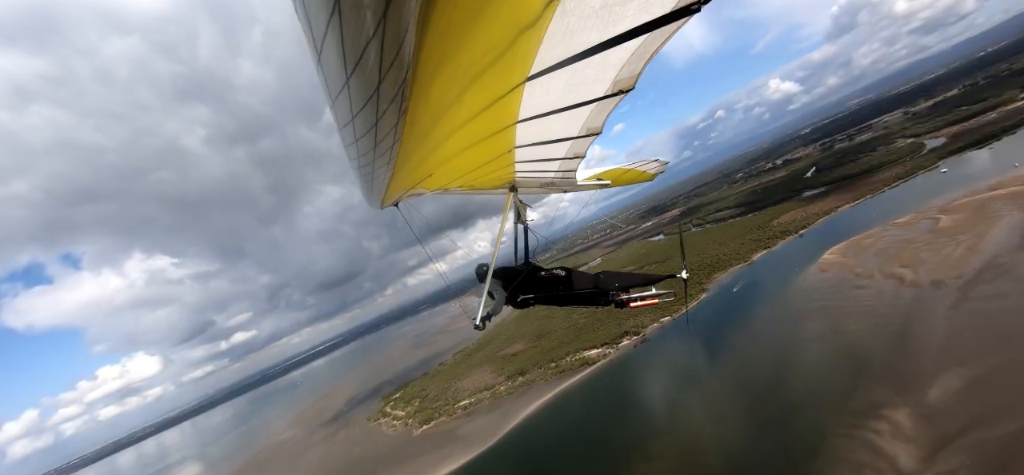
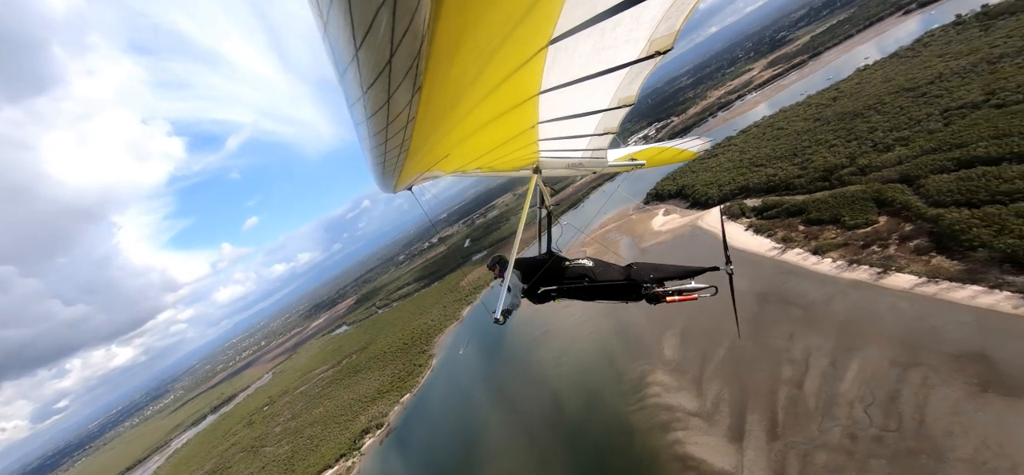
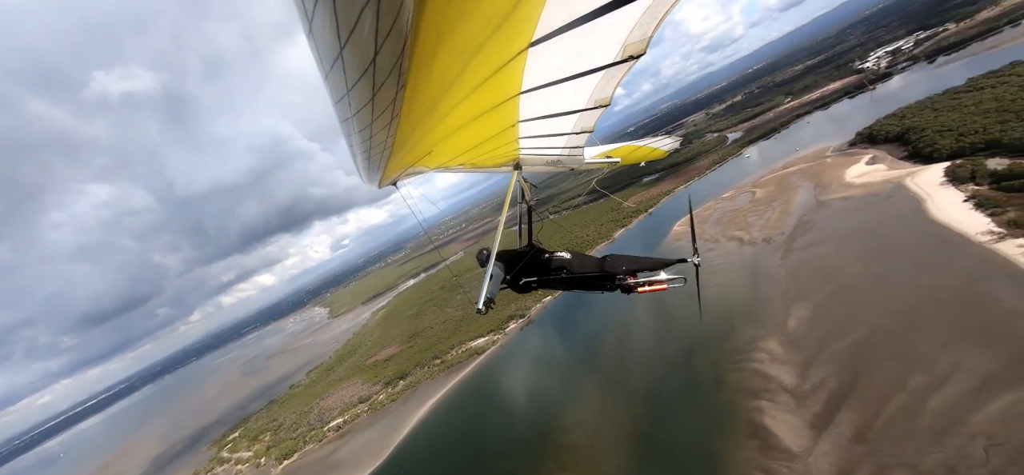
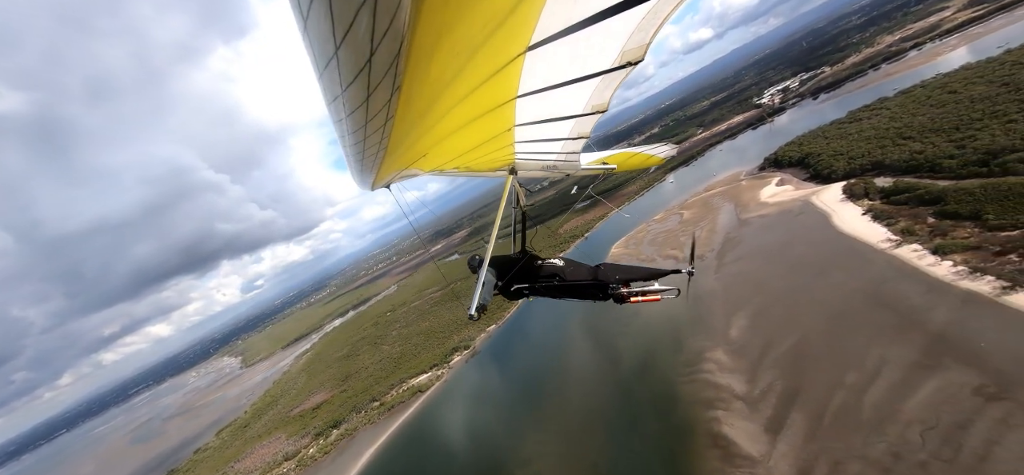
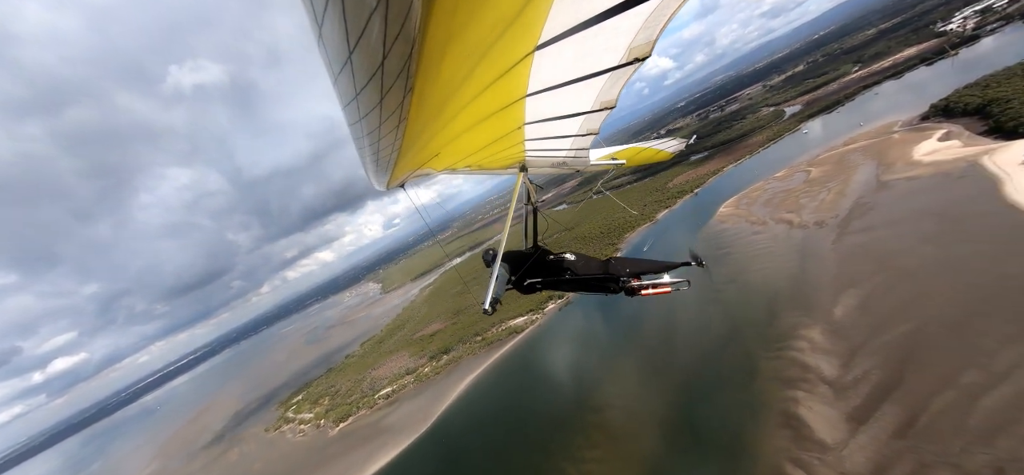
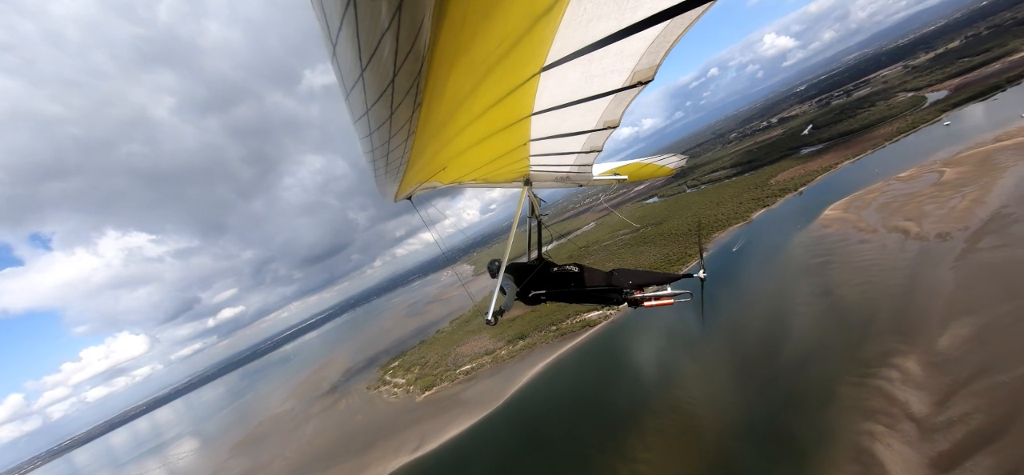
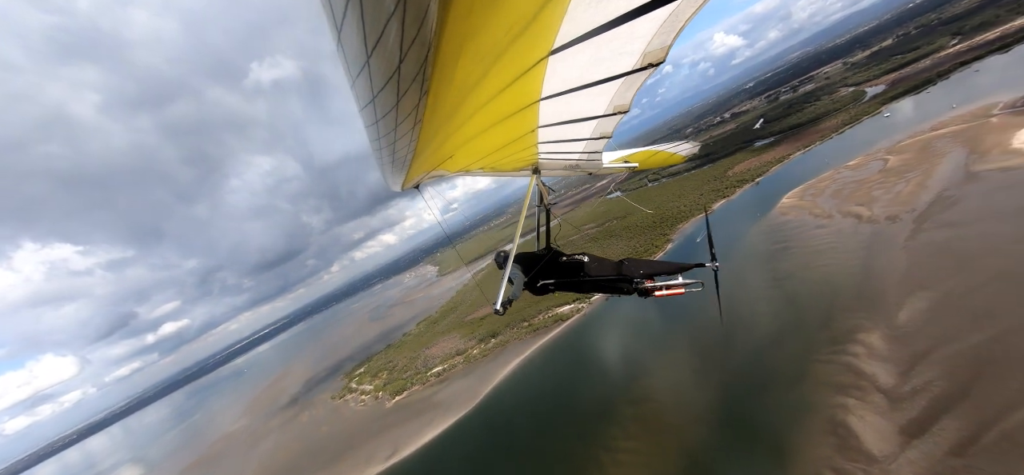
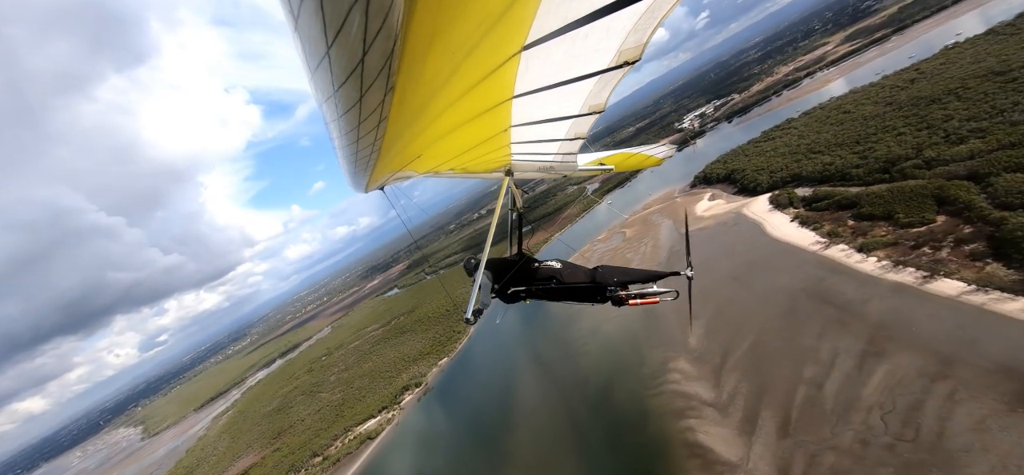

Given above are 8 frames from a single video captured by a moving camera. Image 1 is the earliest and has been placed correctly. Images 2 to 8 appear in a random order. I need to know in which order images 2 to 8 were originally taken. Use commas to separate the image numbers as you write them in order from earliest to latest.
6, 7, 5, 3, 4, 8, 2
